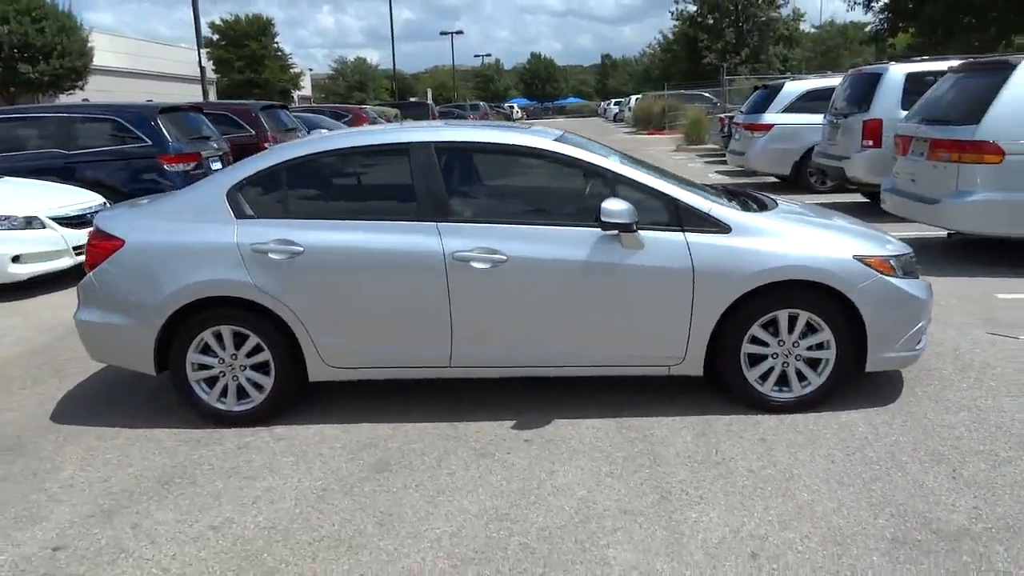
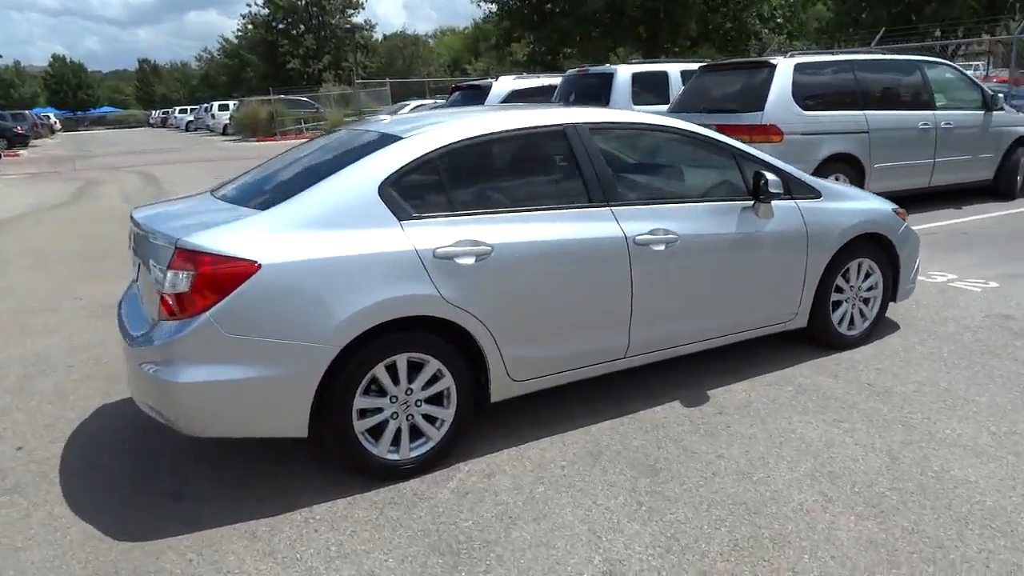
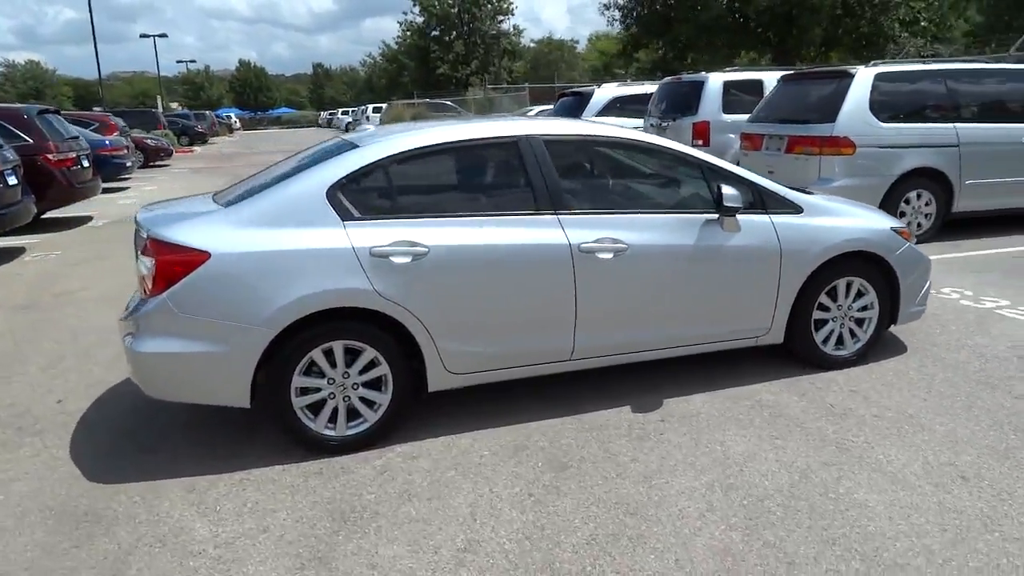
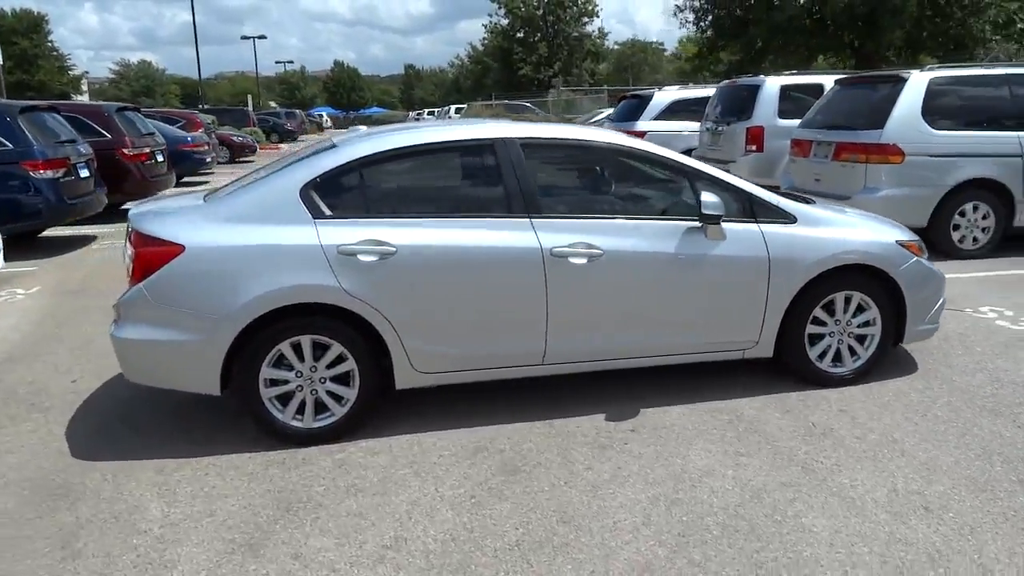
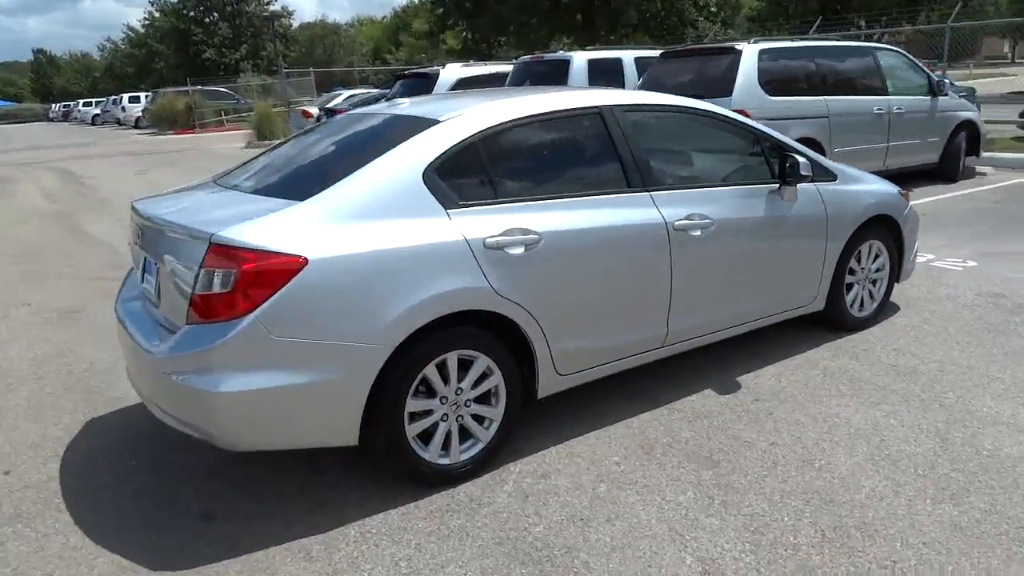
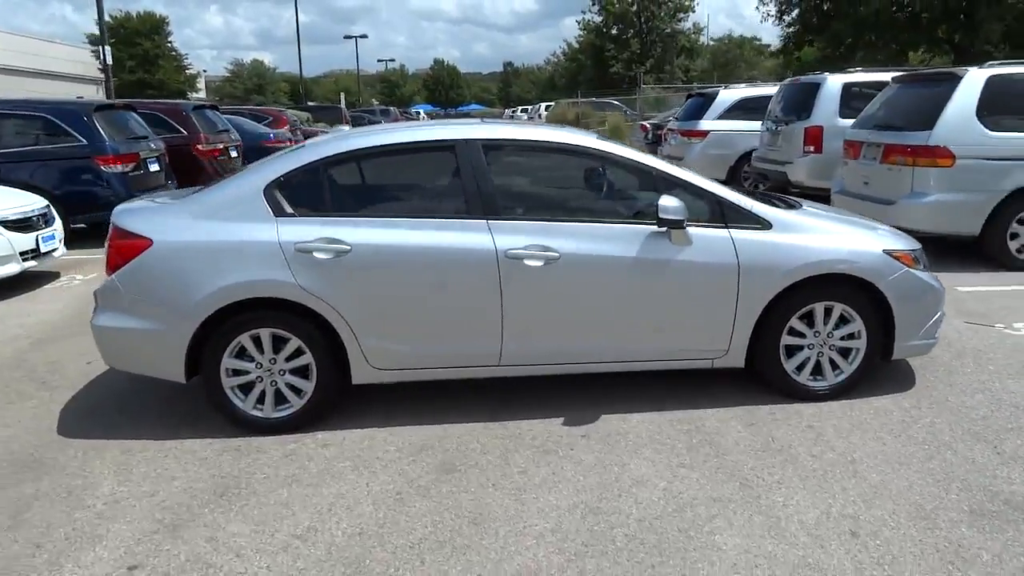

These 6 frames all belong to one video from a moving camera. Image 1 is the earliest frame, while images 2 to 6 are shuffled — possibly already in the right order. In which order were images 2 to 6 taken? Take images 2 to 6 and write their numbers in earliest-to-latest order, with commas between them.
6, 4, 3, 2, 5
